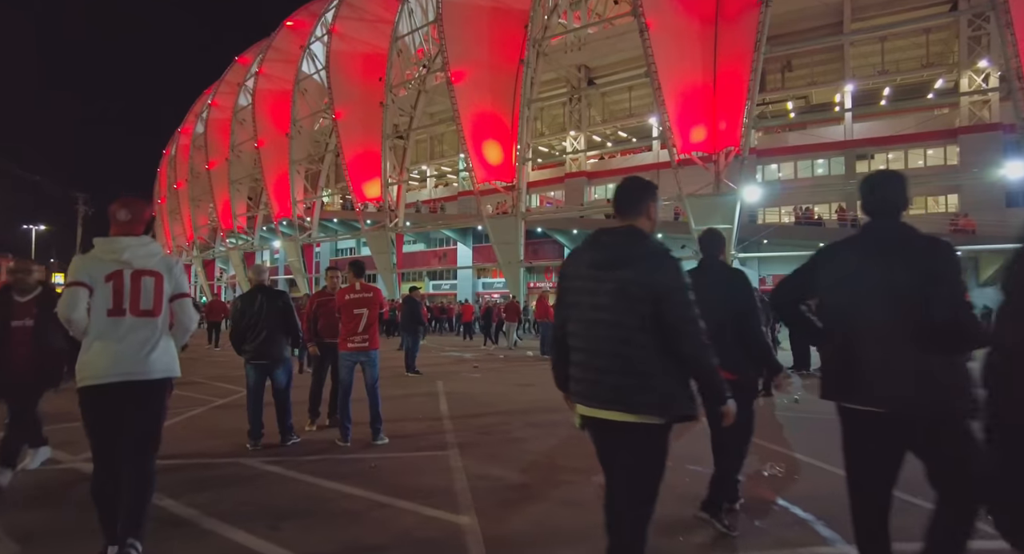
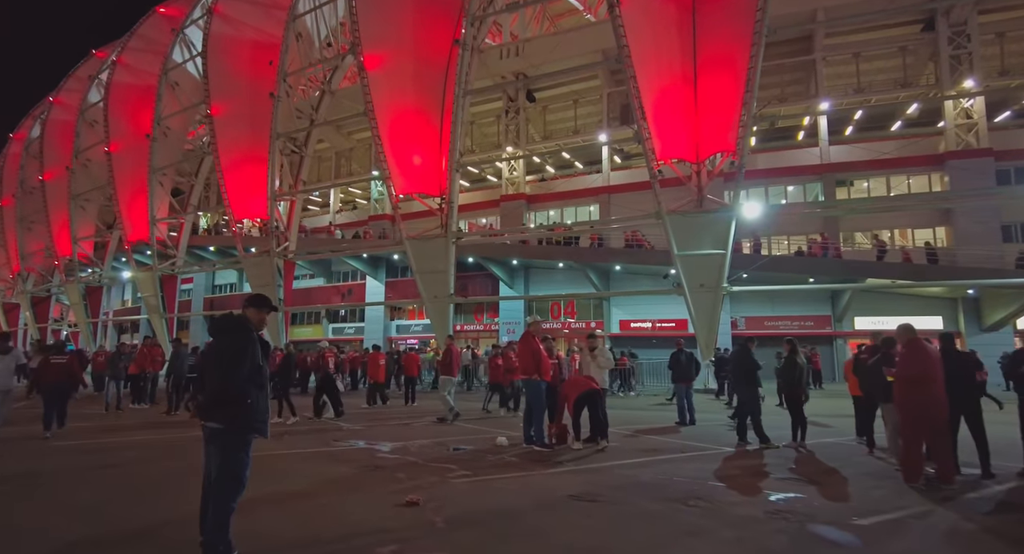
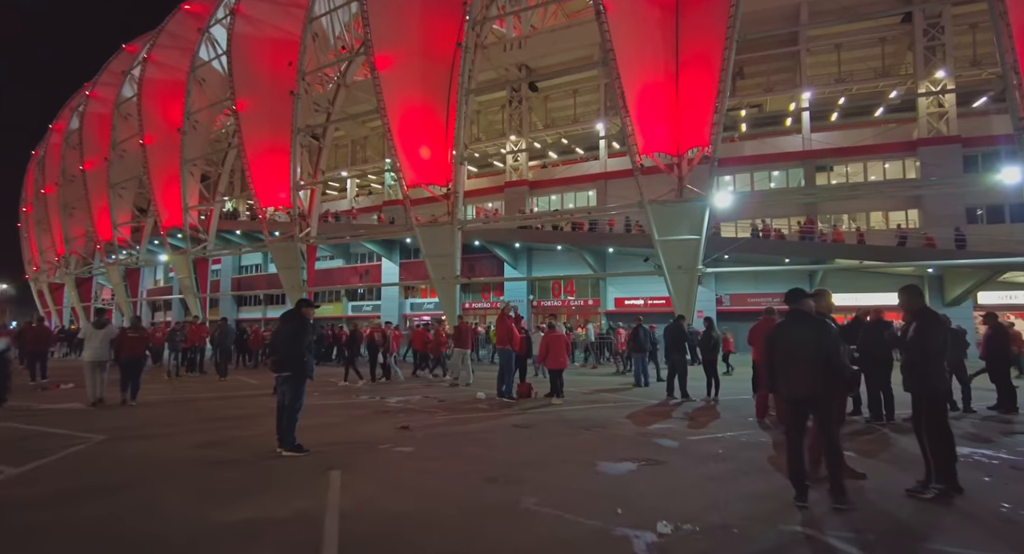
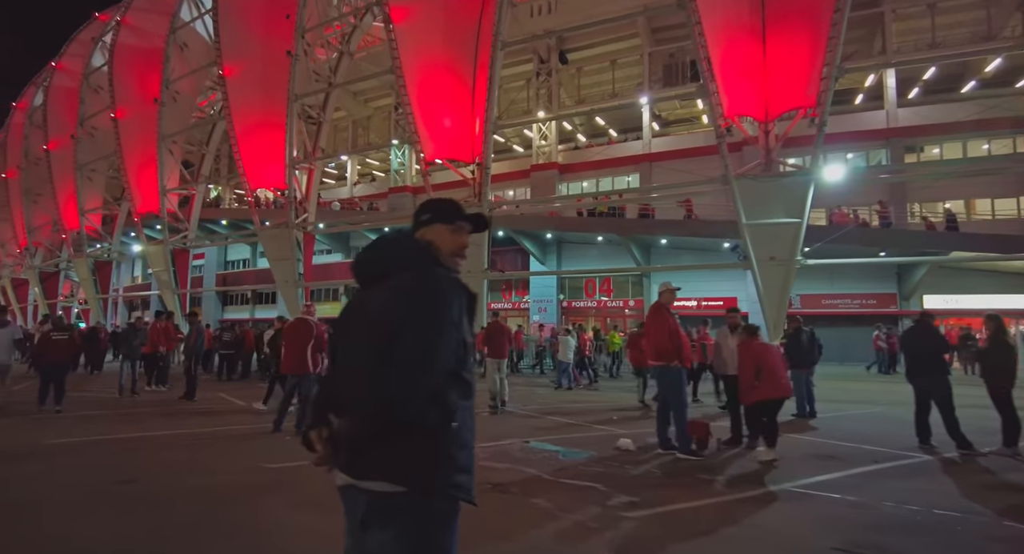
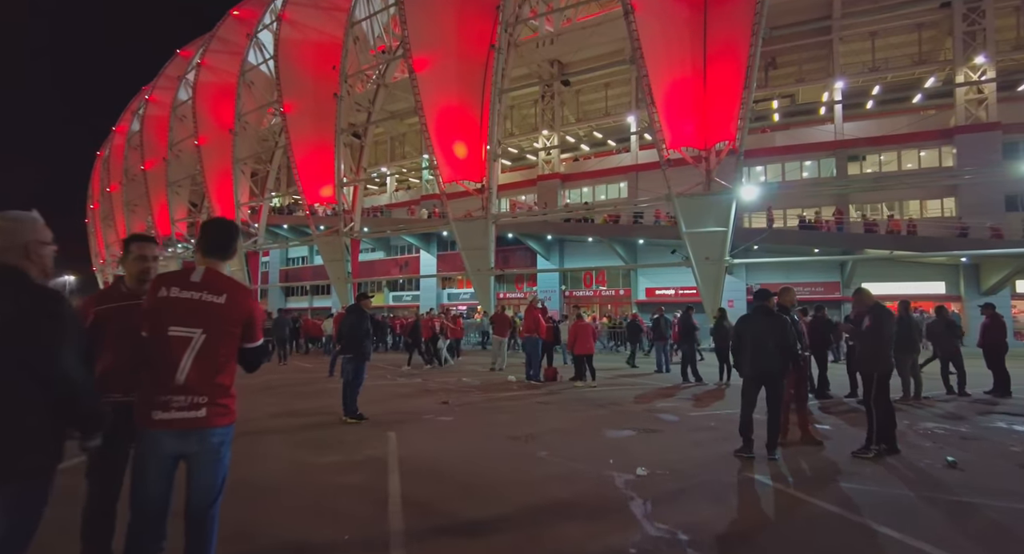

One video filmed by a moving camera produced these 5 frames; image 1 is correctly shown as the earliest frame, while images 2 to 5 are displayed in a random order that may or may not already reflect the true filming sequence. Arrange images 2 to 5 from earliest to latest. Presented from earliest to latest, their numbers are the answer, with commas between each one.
5, 3, 2, 4
